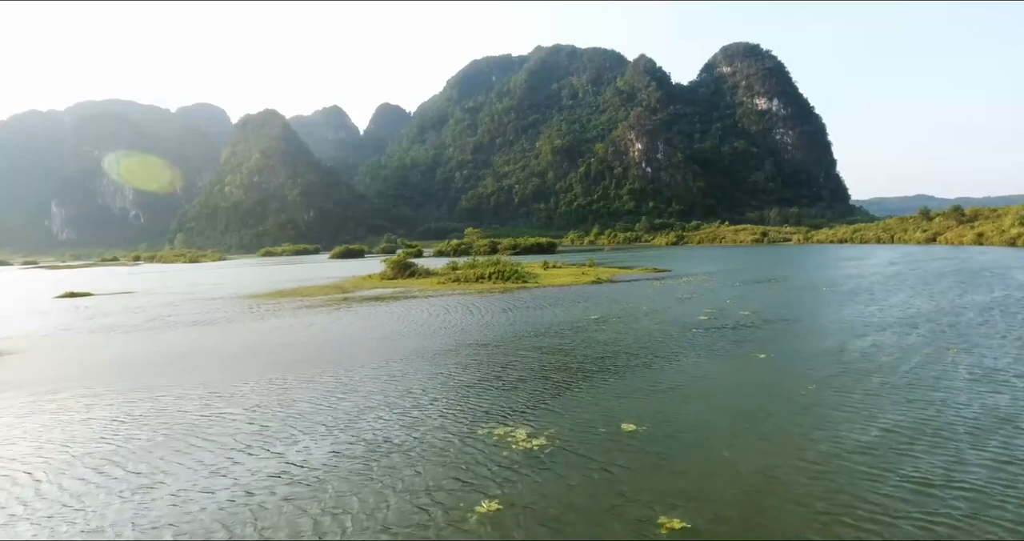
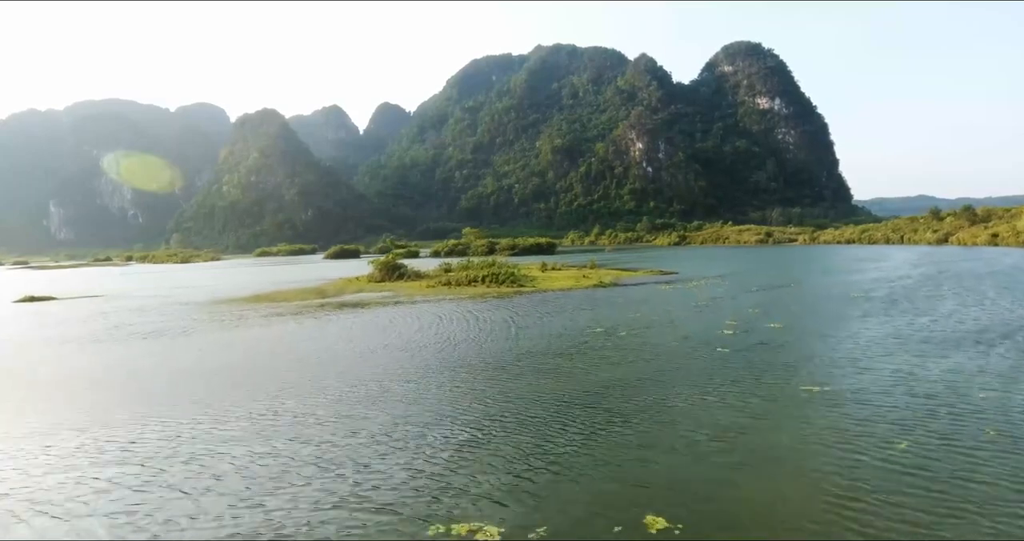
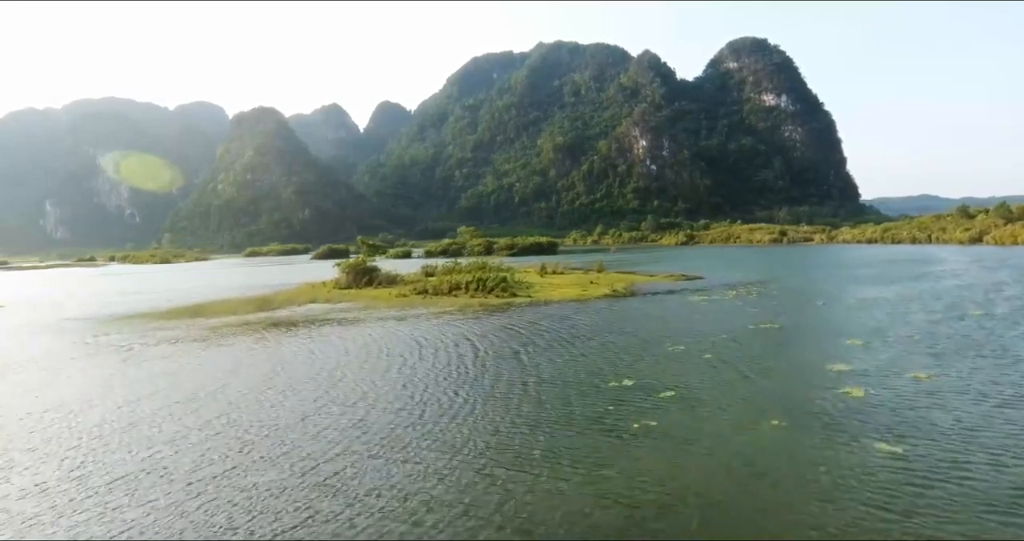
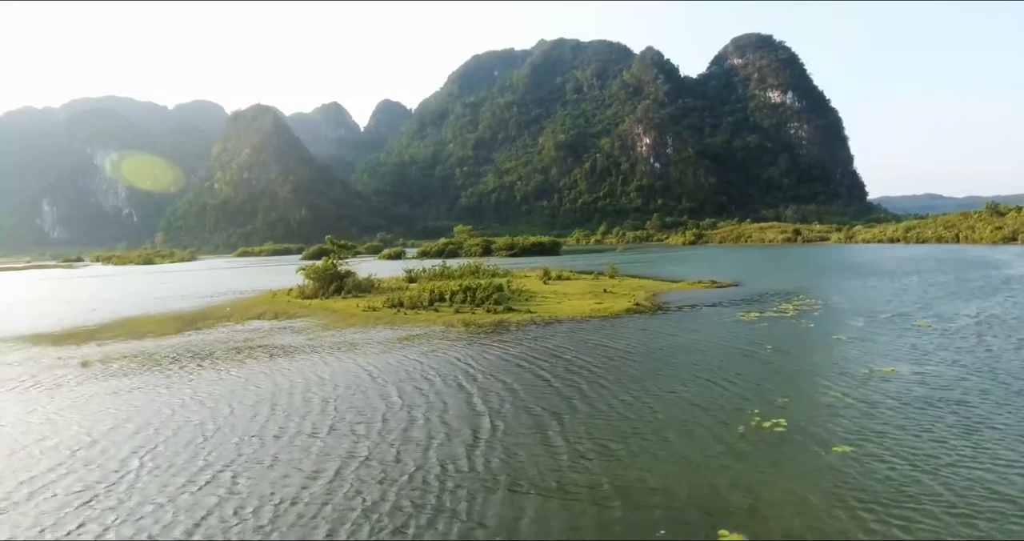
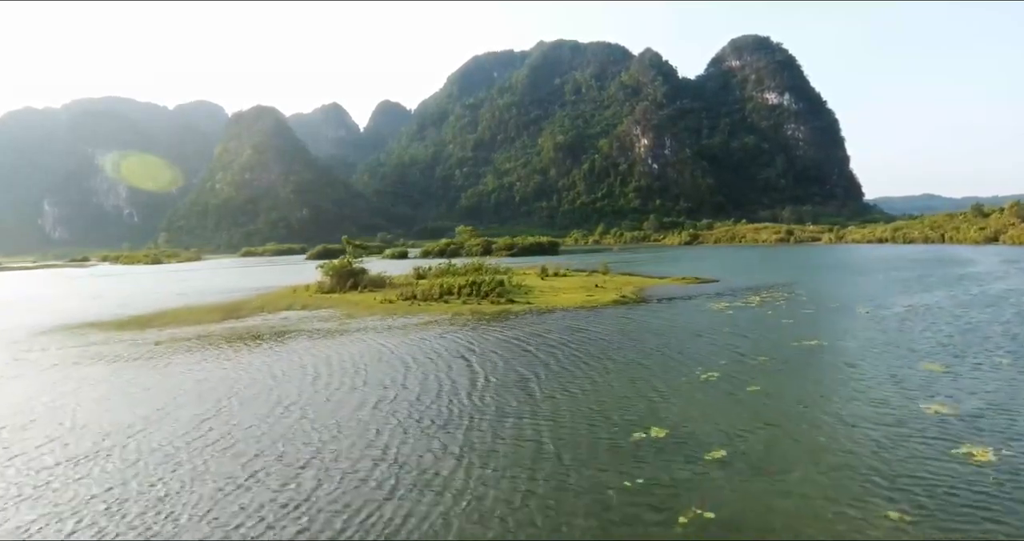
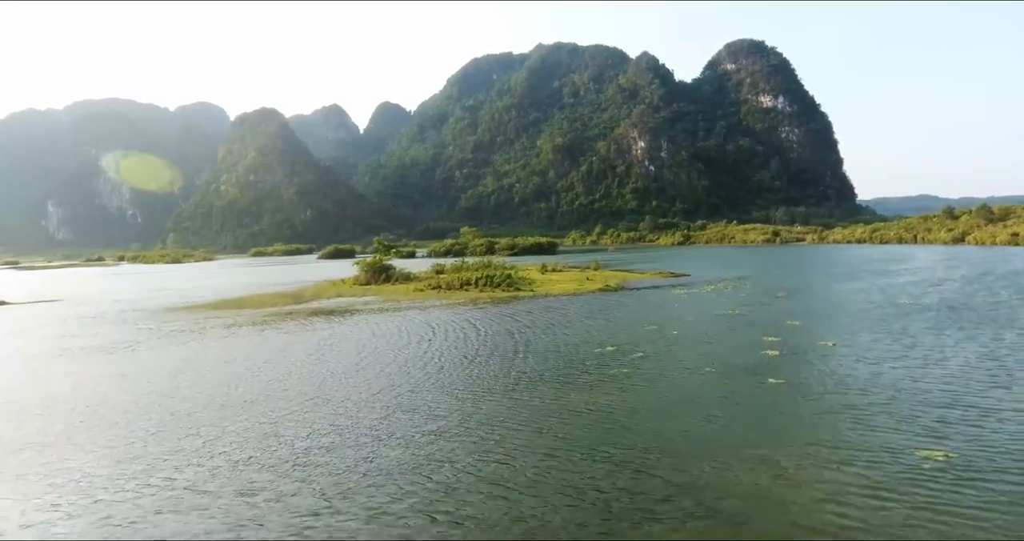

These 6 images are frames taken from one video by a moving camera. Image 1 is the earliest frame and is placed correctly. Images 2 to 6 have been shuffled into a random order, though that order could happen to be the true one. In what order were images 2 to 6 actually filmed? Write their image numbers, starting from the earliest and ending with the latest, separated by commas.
2, 6, 3, 5, 4
